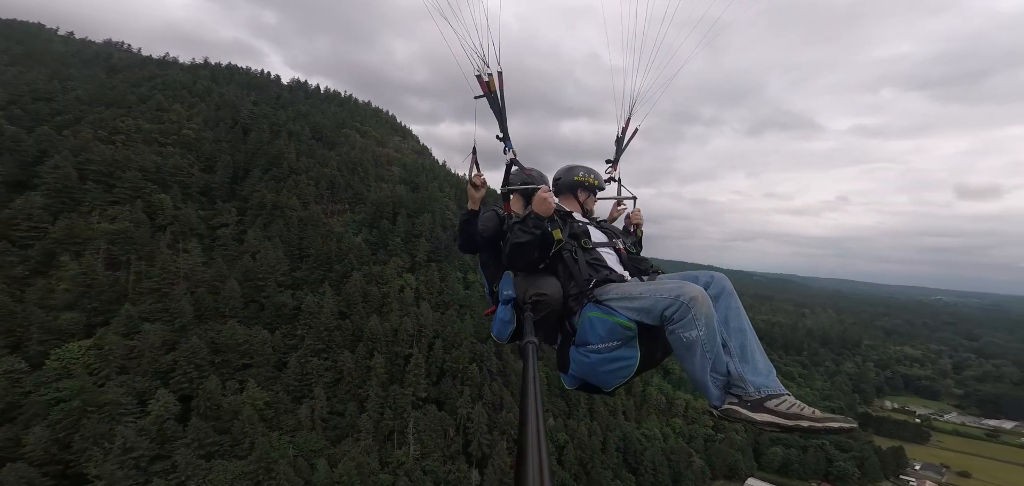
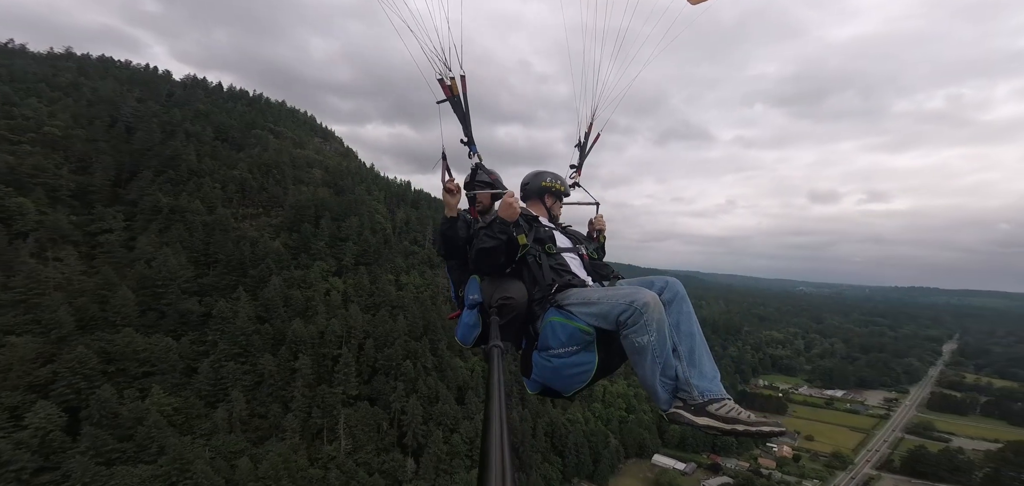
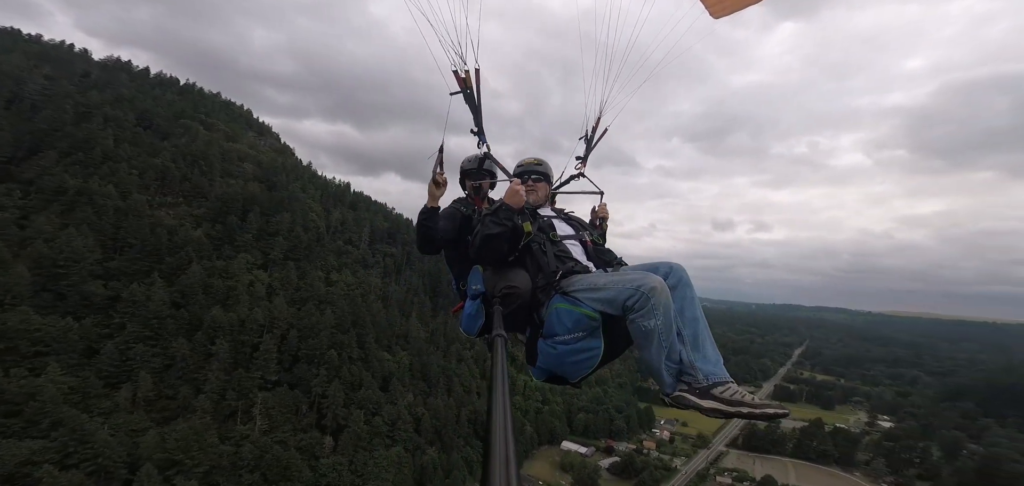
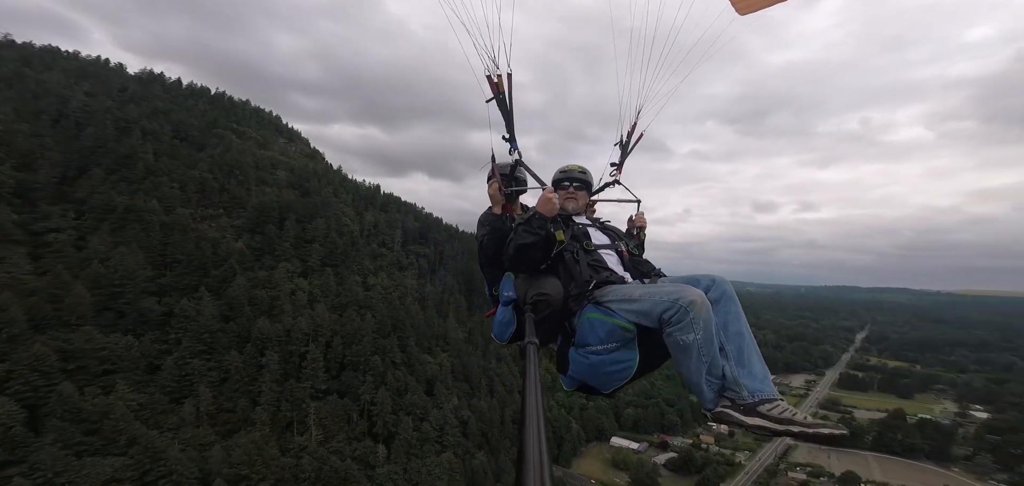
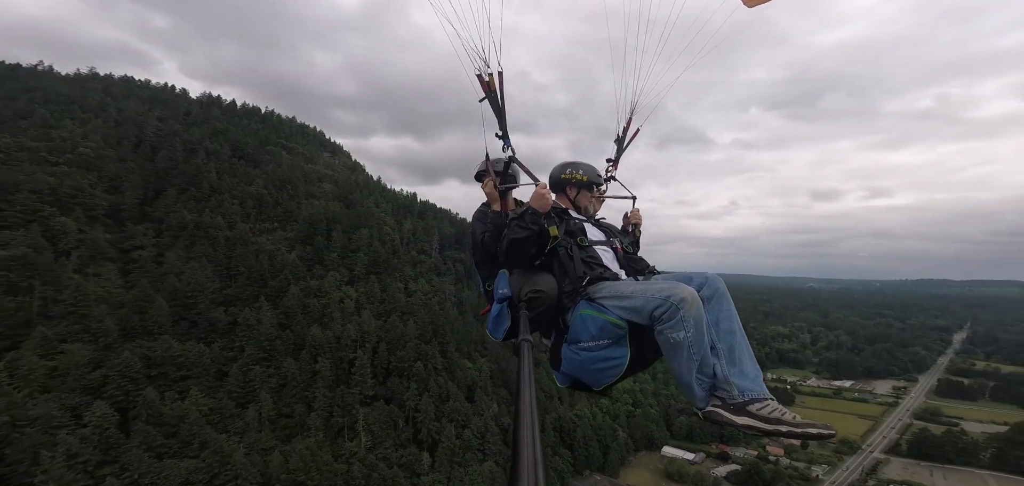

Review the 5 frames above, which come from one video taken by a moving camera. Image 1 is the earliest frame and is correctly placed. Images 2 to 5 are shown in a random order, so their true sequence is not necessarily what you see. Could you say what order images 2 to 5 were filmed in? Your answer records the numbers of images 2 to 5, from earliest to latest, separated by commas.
2, 5, 4, 3
